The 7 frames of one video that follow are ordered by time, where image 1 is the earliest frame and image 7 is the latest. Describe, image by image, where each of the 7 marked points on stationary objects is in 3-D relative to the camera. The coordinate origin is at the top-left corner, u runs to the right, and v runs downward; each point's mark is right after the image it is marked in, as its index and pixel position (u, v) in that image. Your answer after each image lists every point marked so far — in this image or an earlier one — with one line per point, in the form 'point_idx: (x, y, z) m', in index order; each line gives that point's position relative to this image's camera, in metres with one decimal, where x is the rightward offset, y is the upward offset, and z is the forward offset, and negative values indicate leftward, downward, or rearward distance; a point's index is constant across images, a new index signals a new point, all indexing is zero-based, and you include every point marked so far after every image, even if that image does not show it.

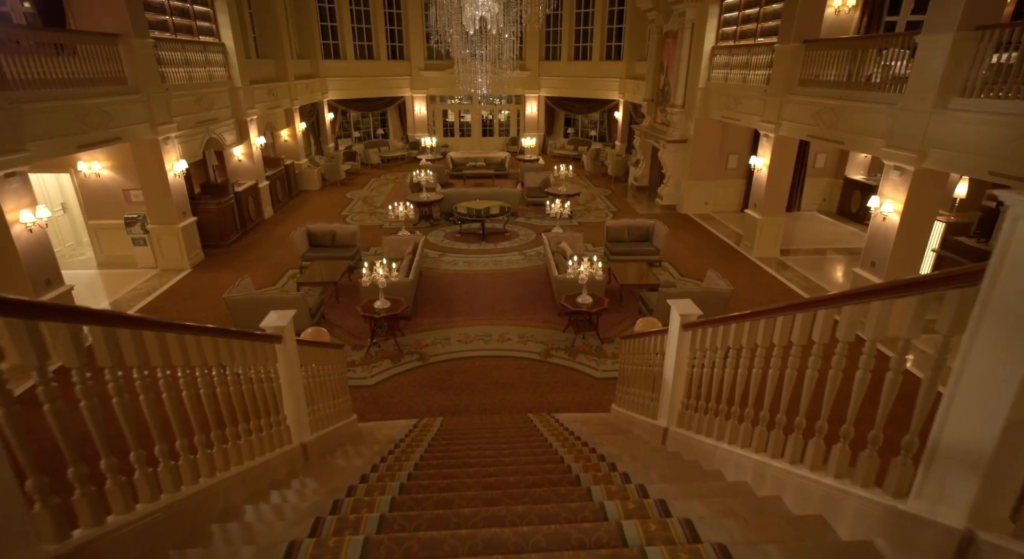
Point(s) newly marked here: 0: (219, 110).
0: (-6.7, +3.9, +11.6) m
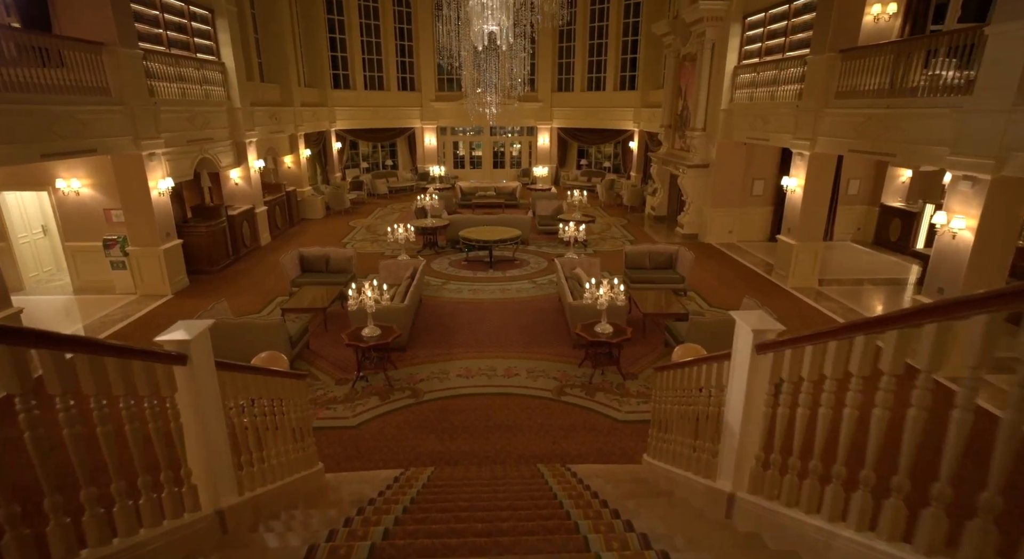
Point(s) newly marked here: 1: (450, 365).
0: (-6.5, +3.3, +11.1) m
1: (-0.9, -1.2, +7.2) m
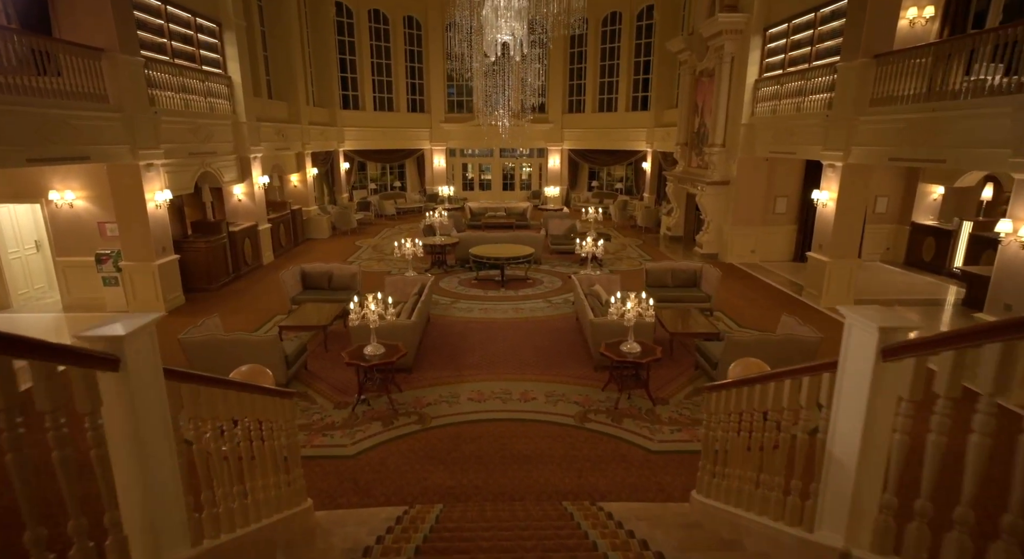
0: (-6.2, +2.9, +10.8) m
1: (-0.7, -1.4, +6.5) m
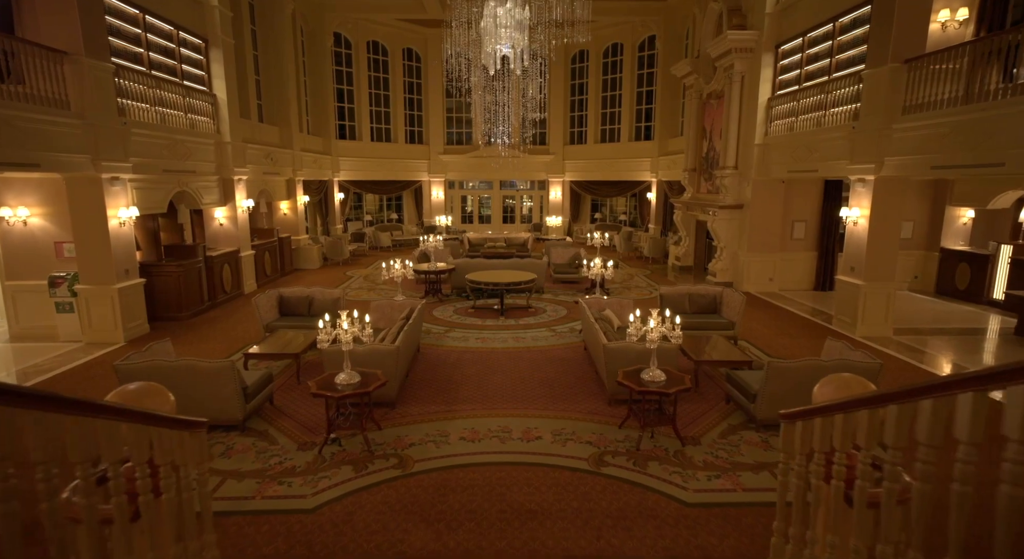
0: (-6.2, +2.3, +10.1) m
1: (-0.7, -1.6, +5.5) m
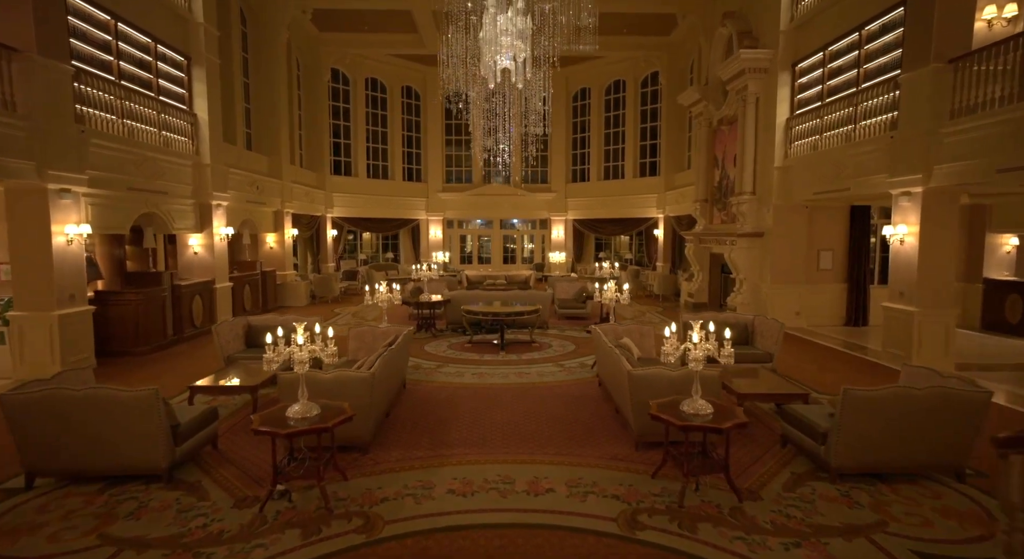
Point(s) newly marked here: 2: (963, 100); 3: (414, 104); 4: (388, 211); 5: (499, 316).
0: (-6.2, +1.8, +9.2) m
1: (-0.6, -1.7, +4.3) m
2: (+6.0, +2.4, +6.7) m
3: (-3.8, +6.7, +19.4) m
4: (-4.6, +2.5, +18.7) m
5: (-0.2, -0.7, +8.9) m
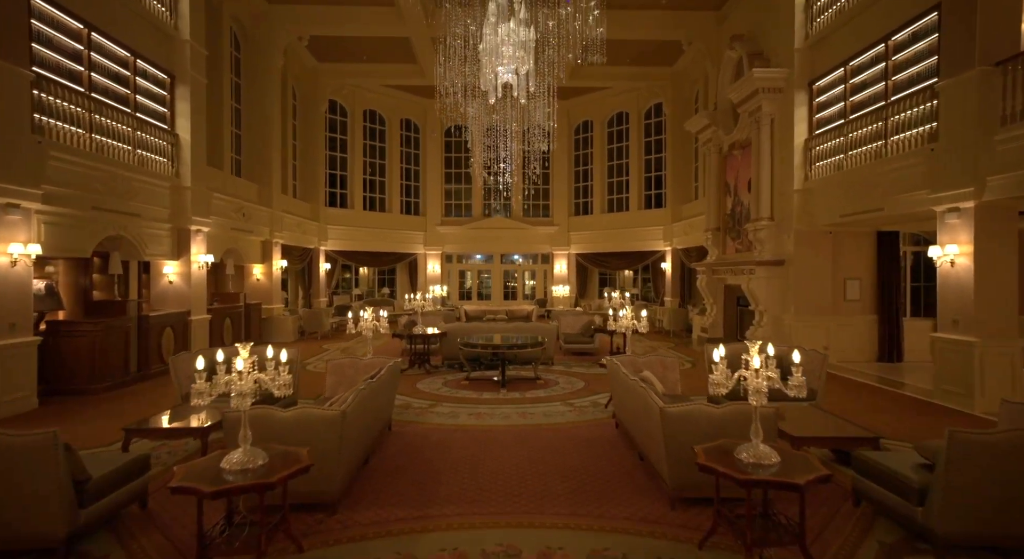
0: (-6.2, +1.2, +8.5) m
1: (-0.6, -1.7, +3.3) m
2: (+6.0, +2.1, +6.0) m
3: (-3.7, +5.4, +19.0) m
4: (-4.5, +1.3, +18.0) m
5: (-0.2, -1.1, +8.0) m
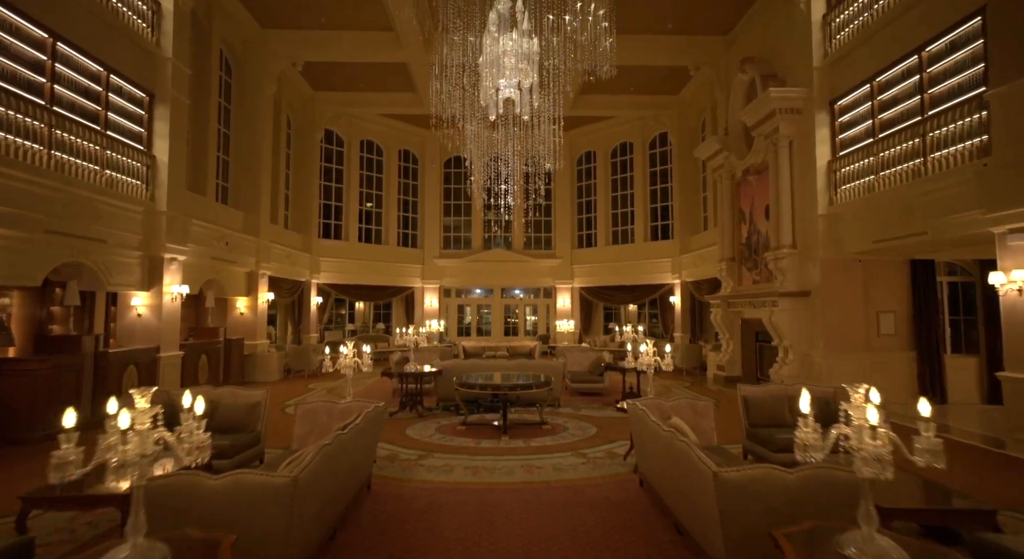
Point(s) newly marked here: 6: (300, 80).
0: (-6.1, +0.8, +7.8) m
1: (-0.6, -1.8, +2.4) m
2: (+6.0, +1.8, +5.4) m
3: (-3.7, +4.1, +18.6) m
4: (-4.5, +0.1, +17.2) m
5: (-0.2, -1.6, +7.0) m
6: (-6.0, +5.6, +14.2) m
